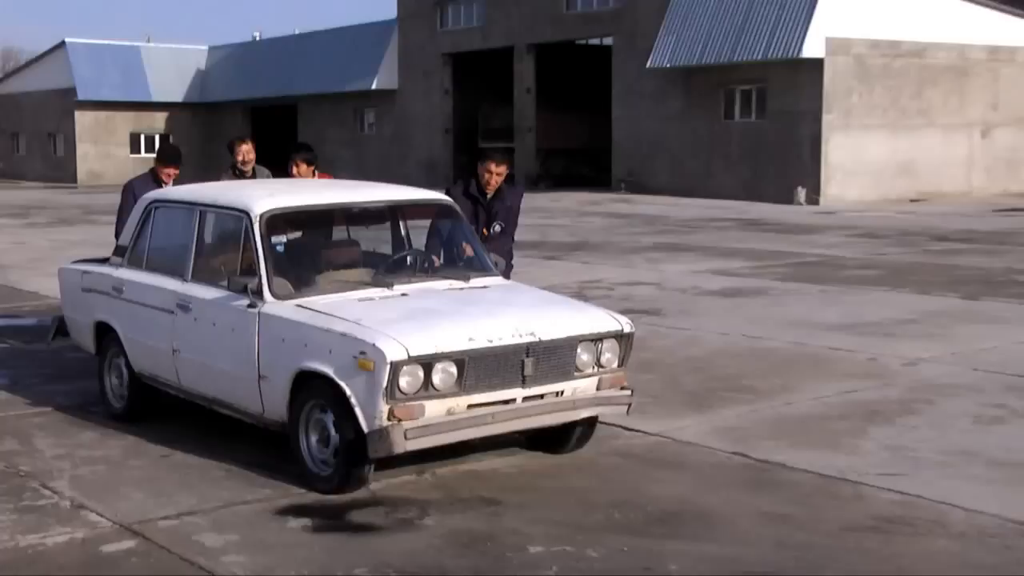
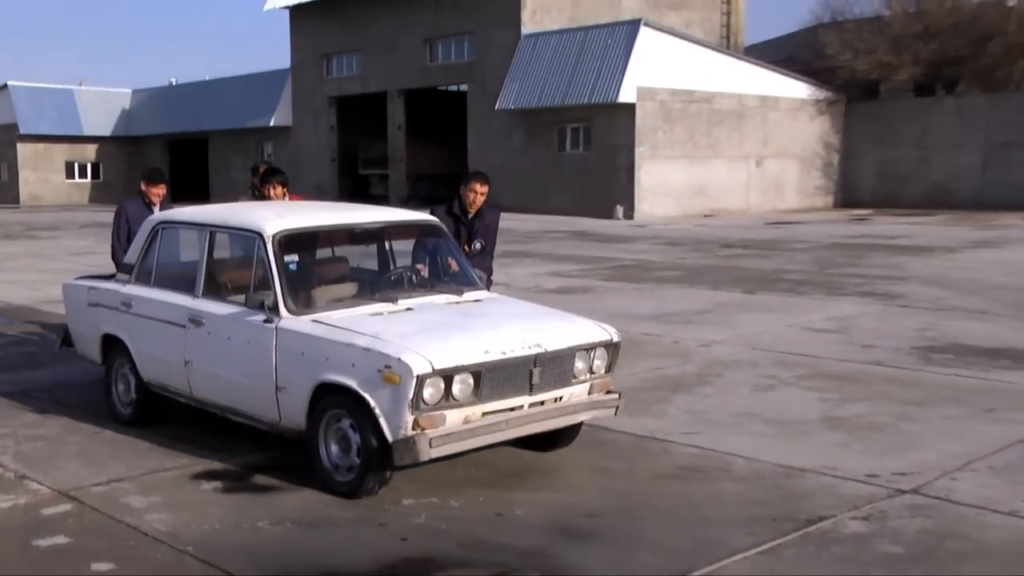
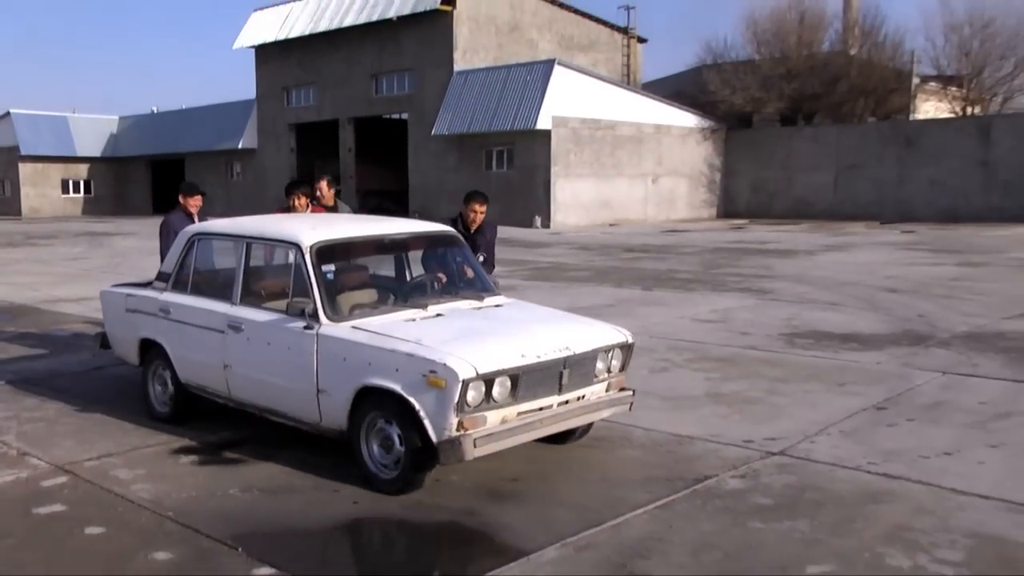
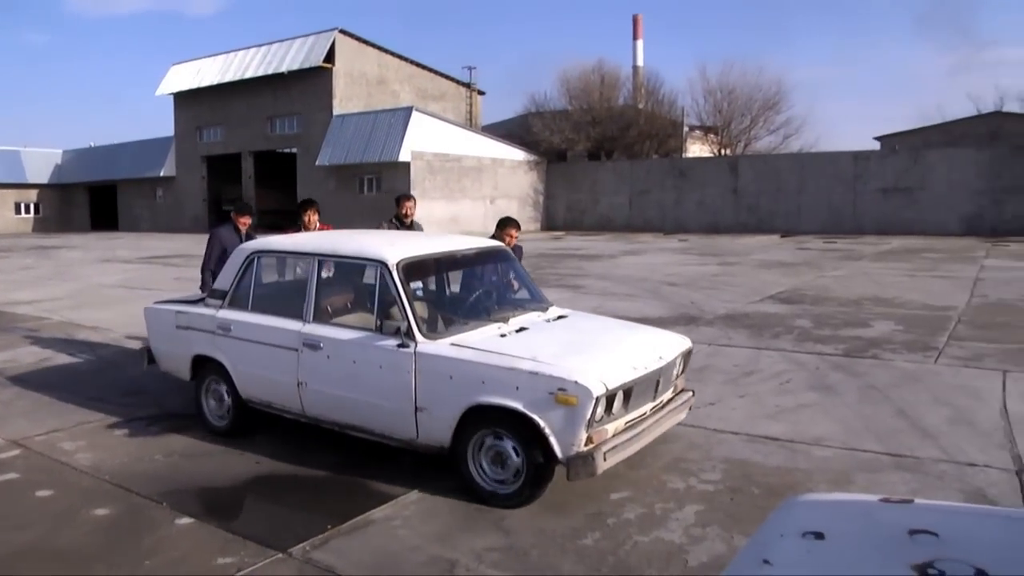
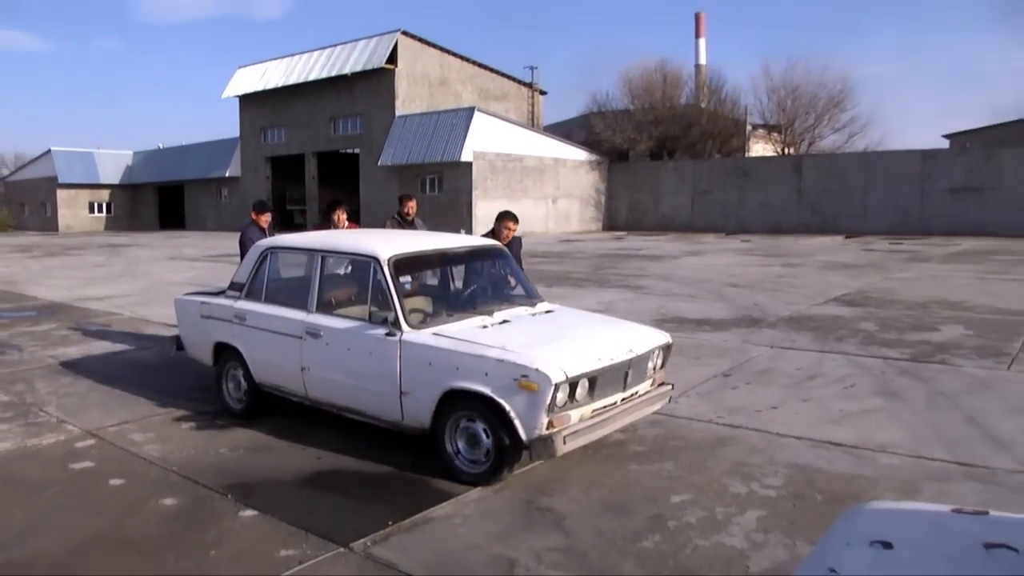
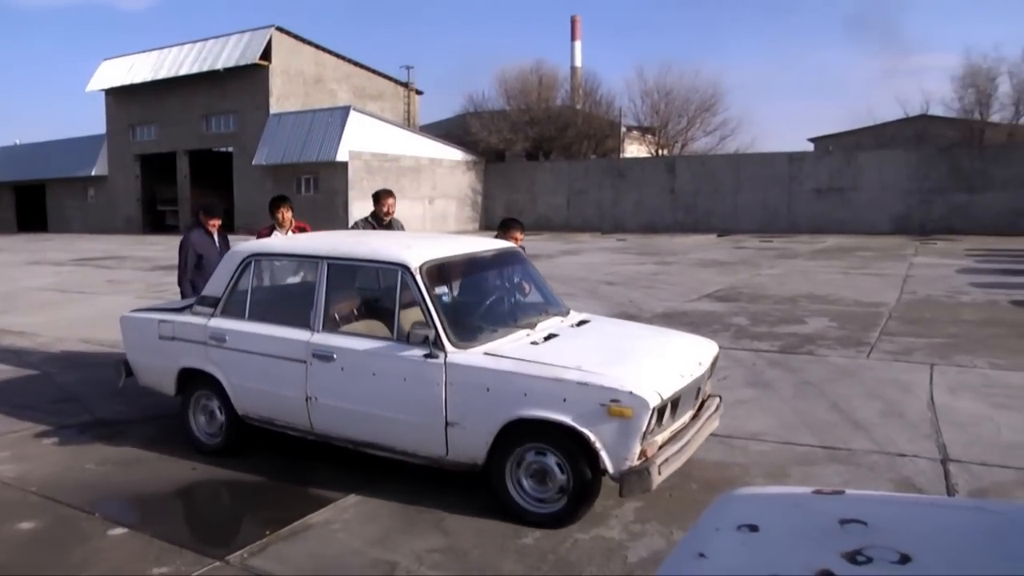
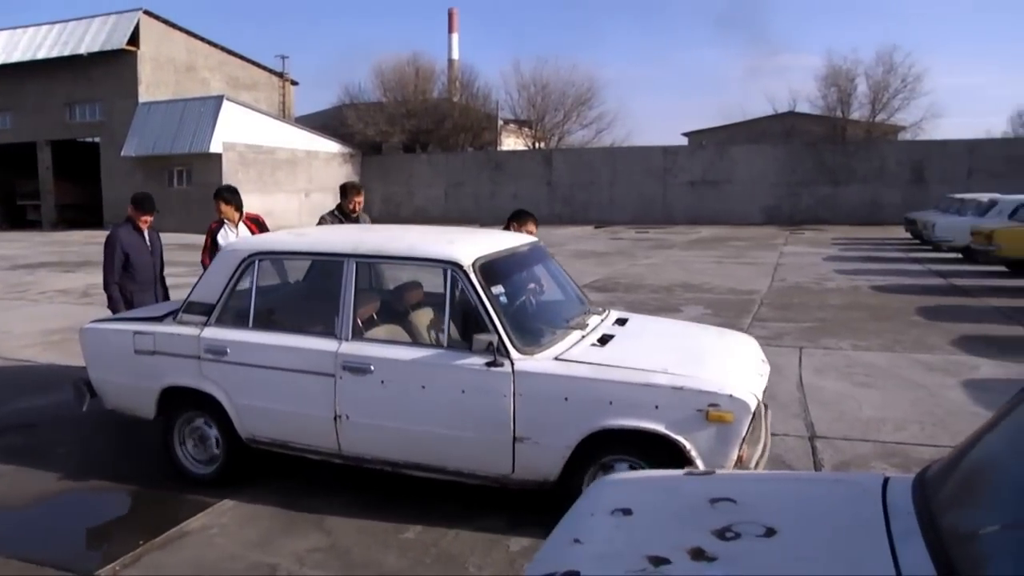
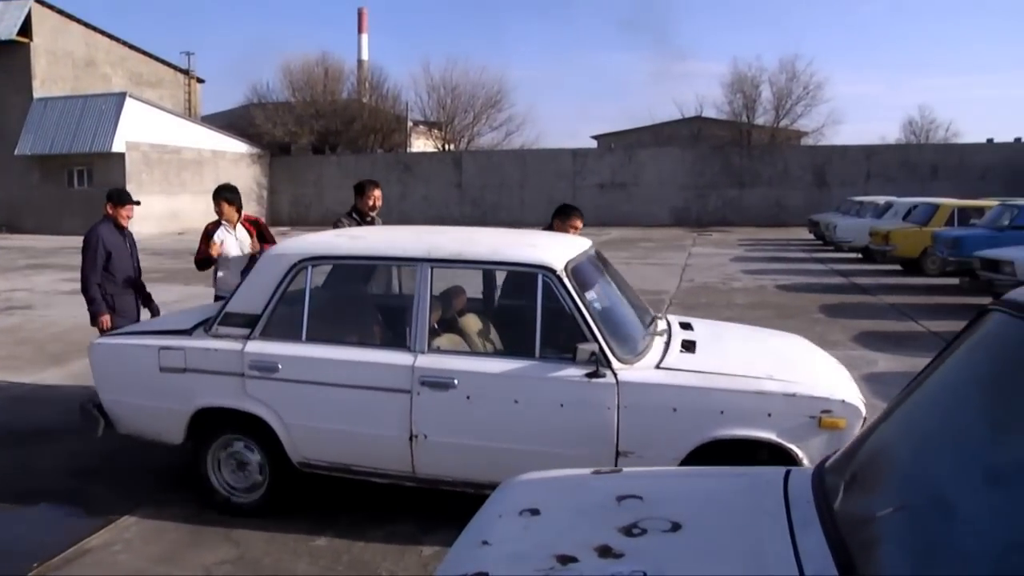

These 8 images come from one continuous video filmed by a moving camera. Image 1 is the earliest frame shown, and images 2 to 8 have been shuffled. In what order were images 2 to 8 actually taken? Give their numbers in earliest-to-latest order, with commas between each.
2, 3, 5, 4, 6, 7, 8
